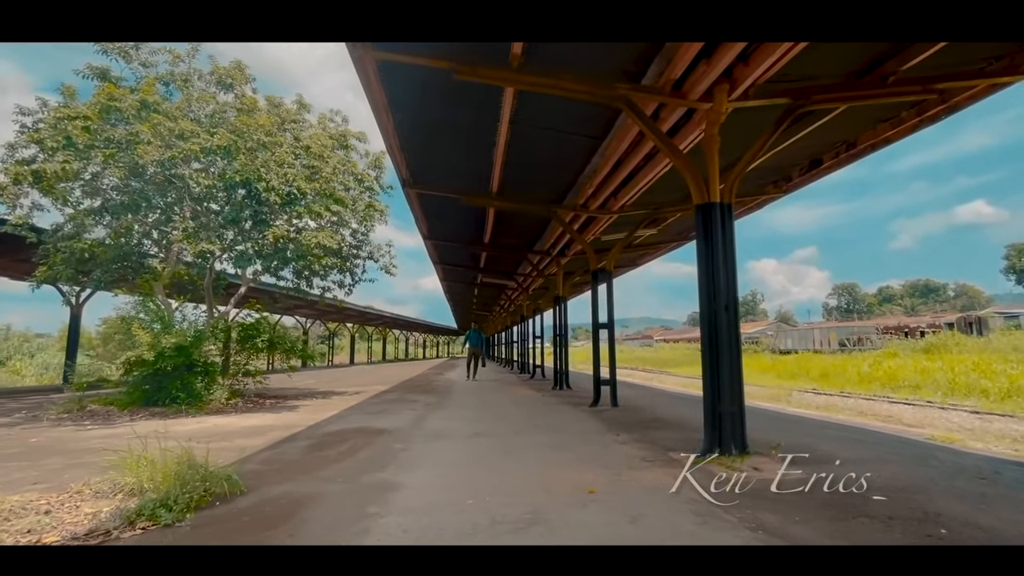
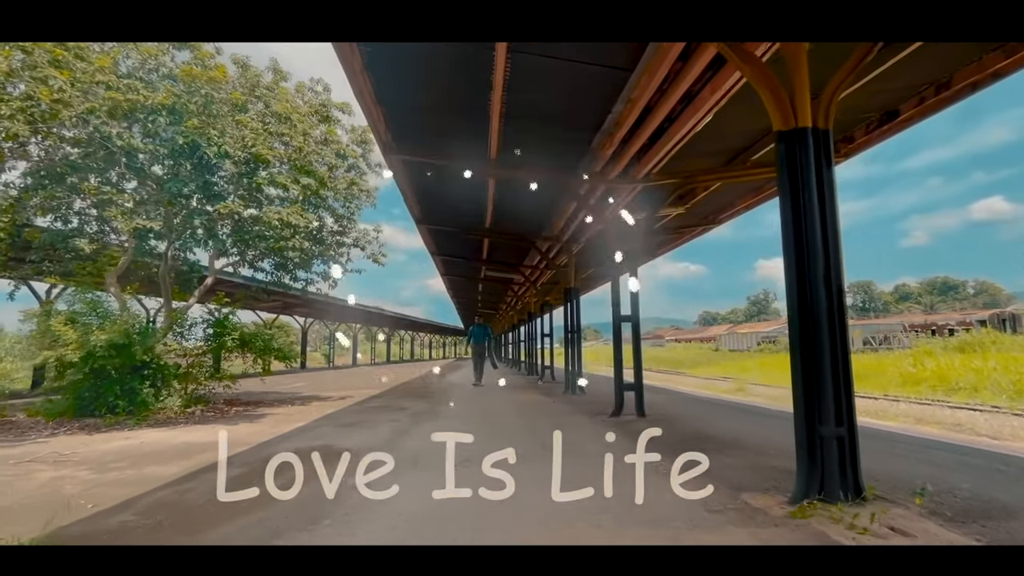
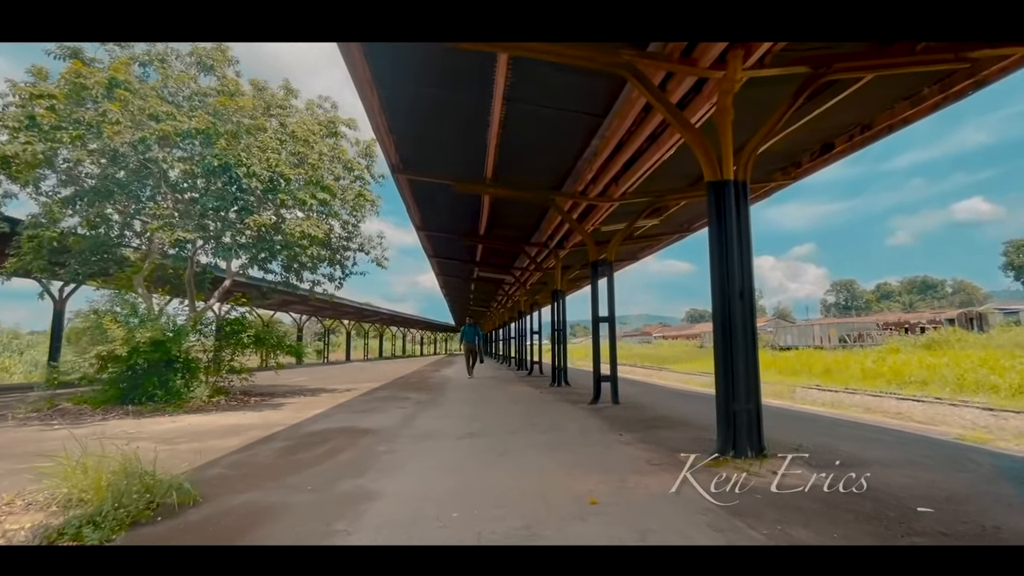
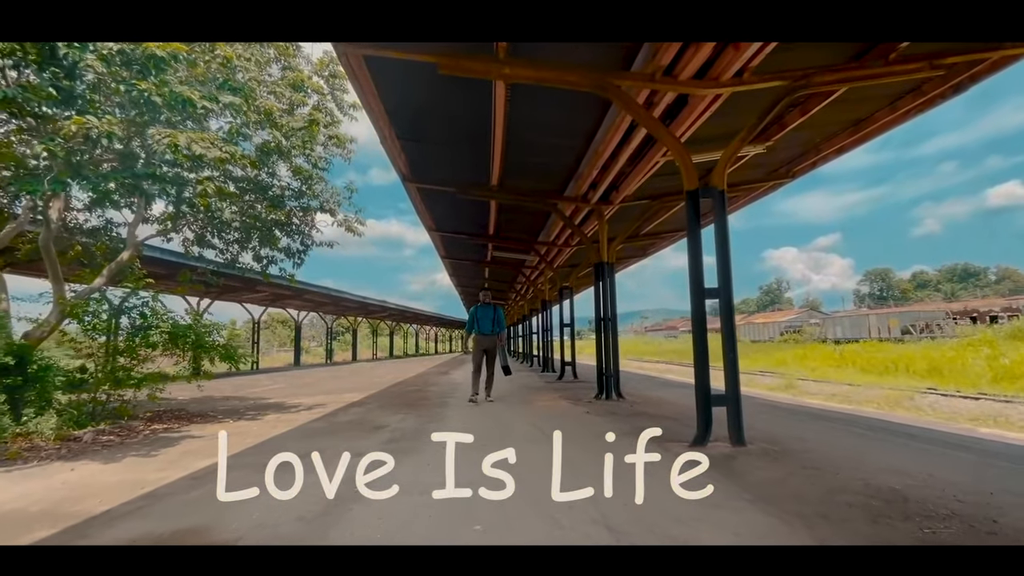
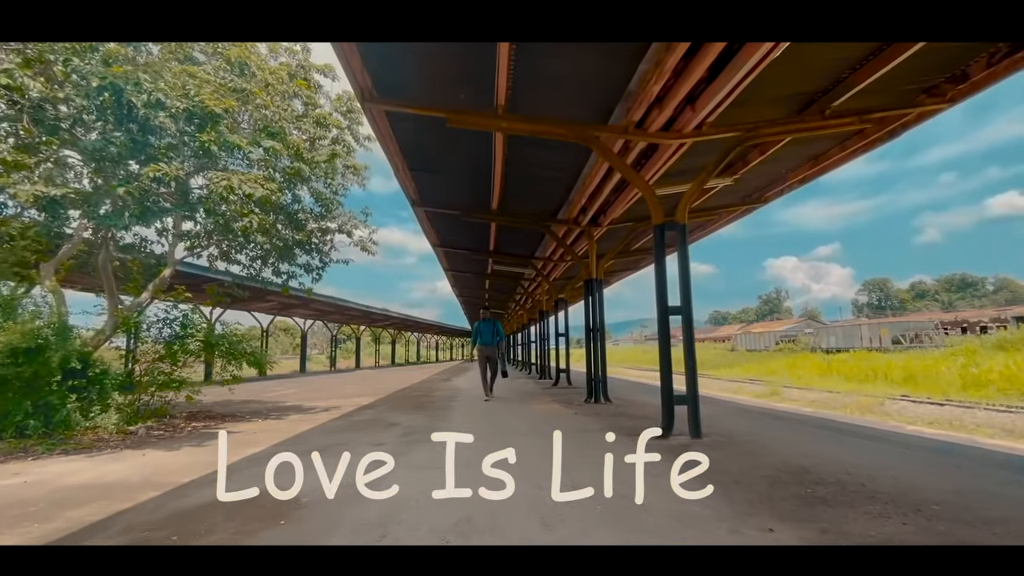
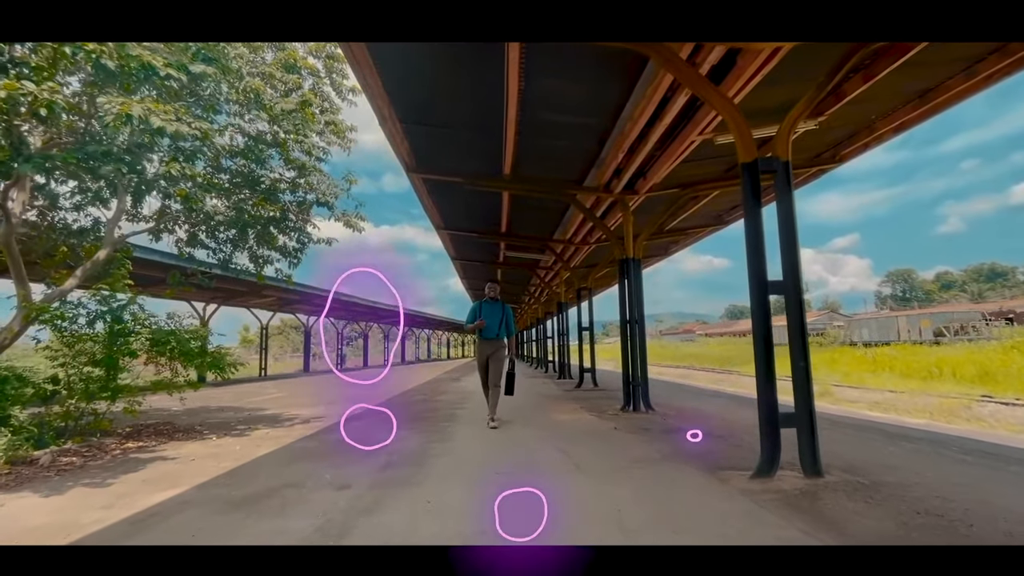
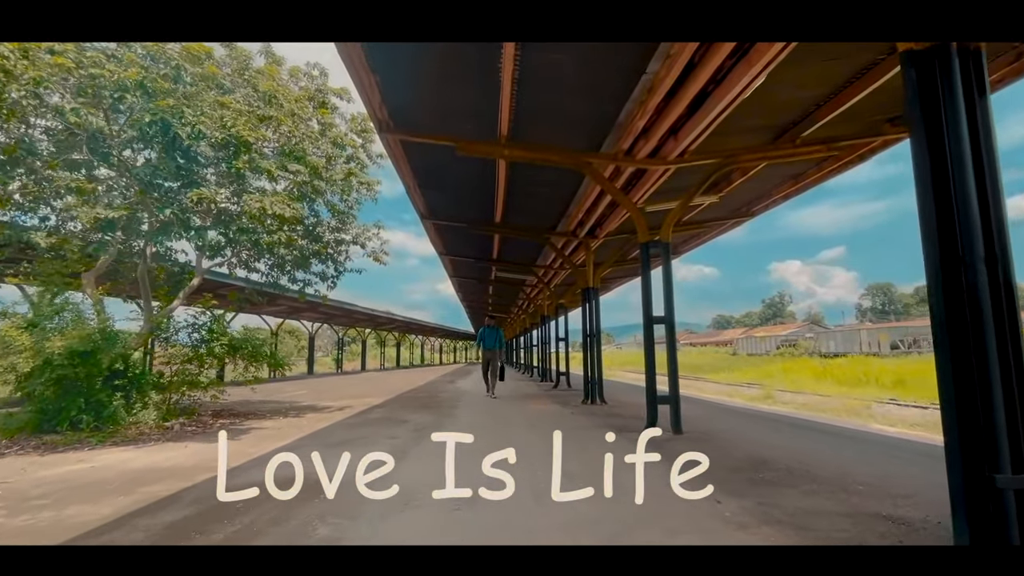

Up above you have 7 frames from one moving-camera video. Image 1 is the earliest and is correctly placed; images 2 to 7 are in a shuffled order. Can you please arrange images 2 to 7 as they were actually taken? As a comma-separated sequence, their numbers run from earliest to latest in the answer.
3, 2, 7, 5, 4, 6
